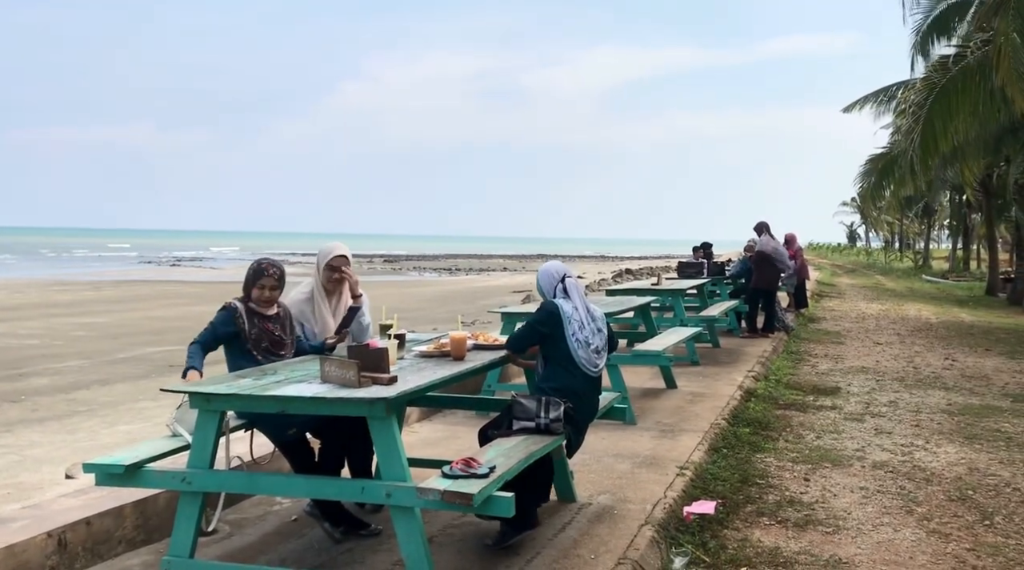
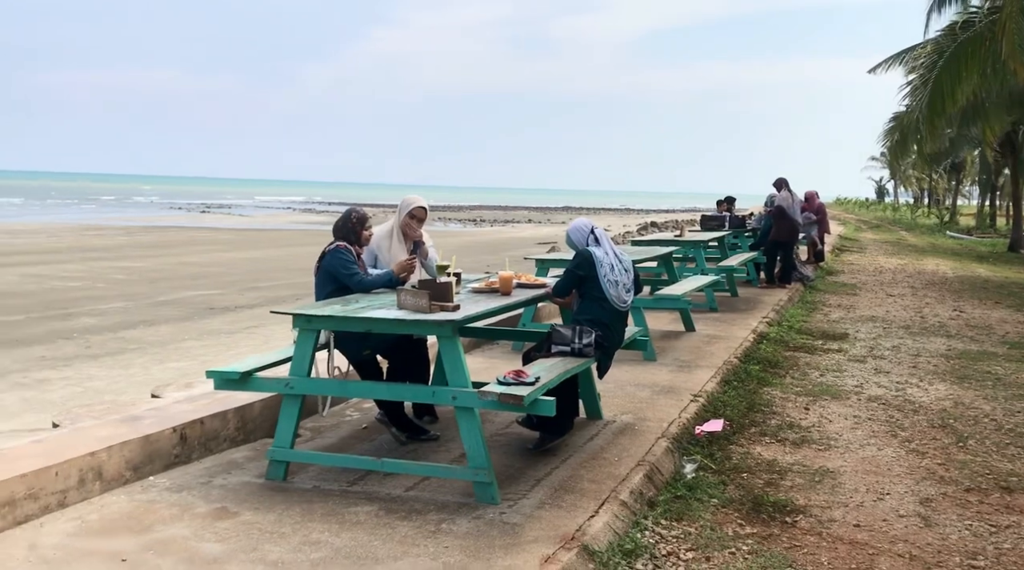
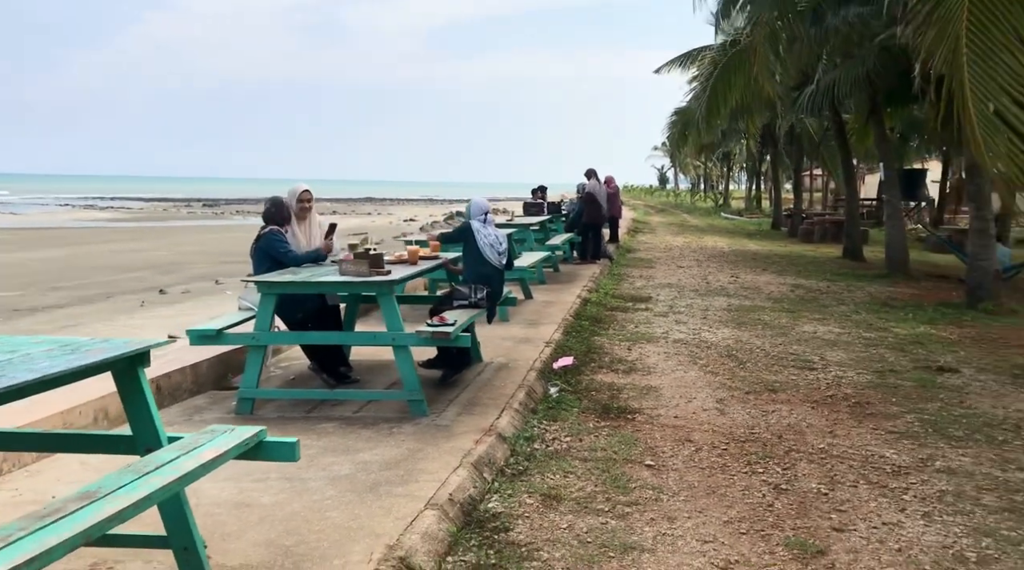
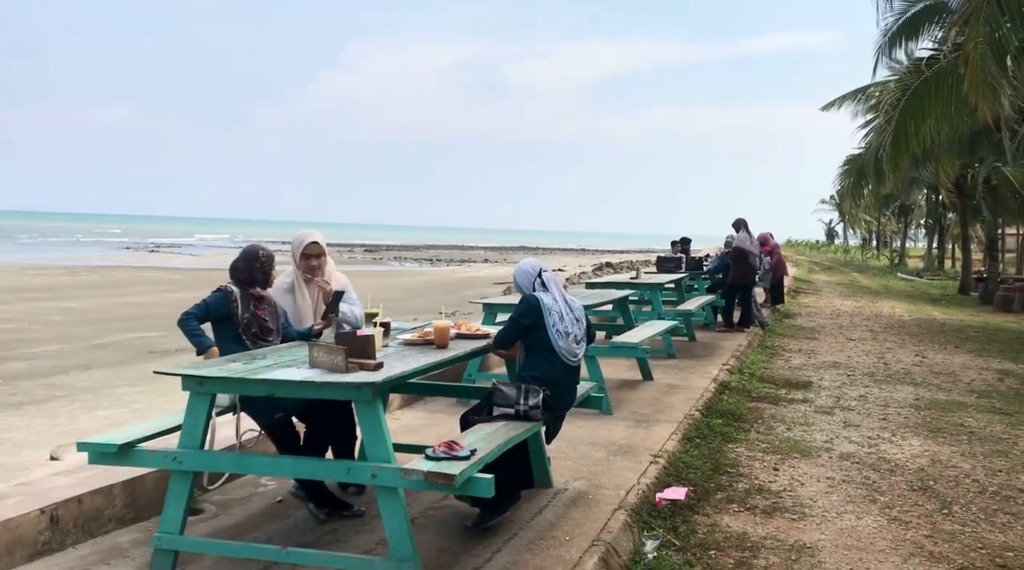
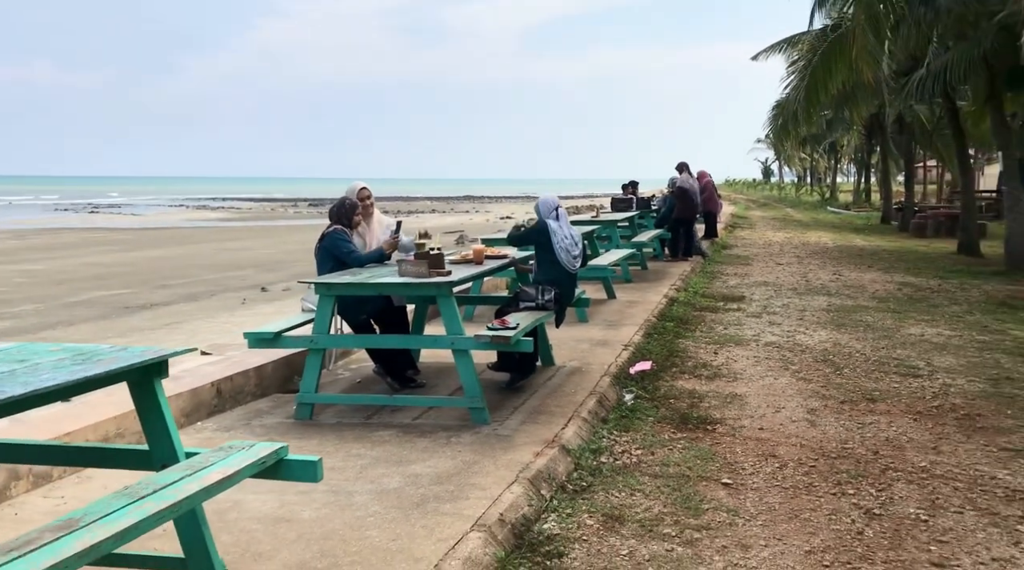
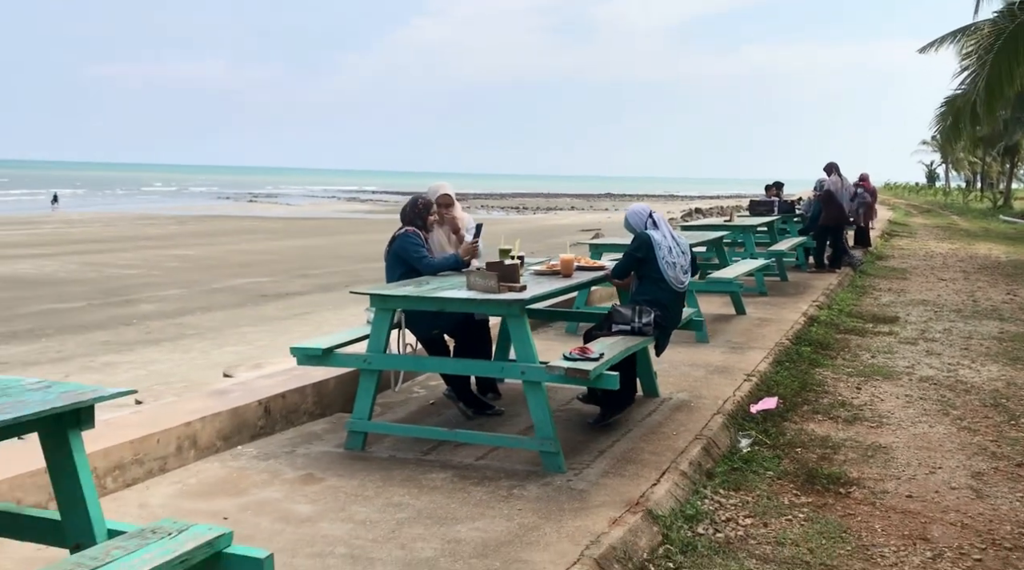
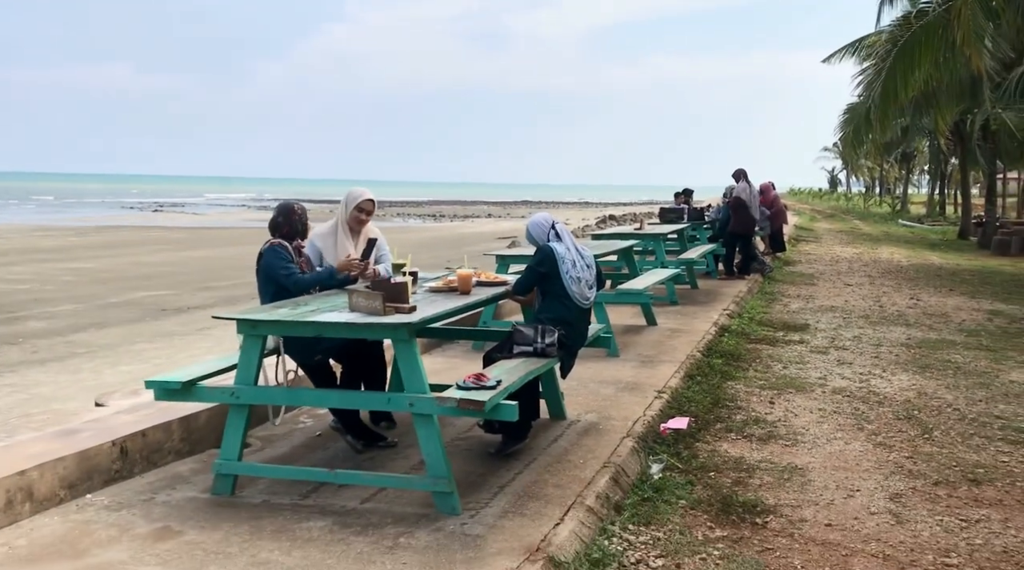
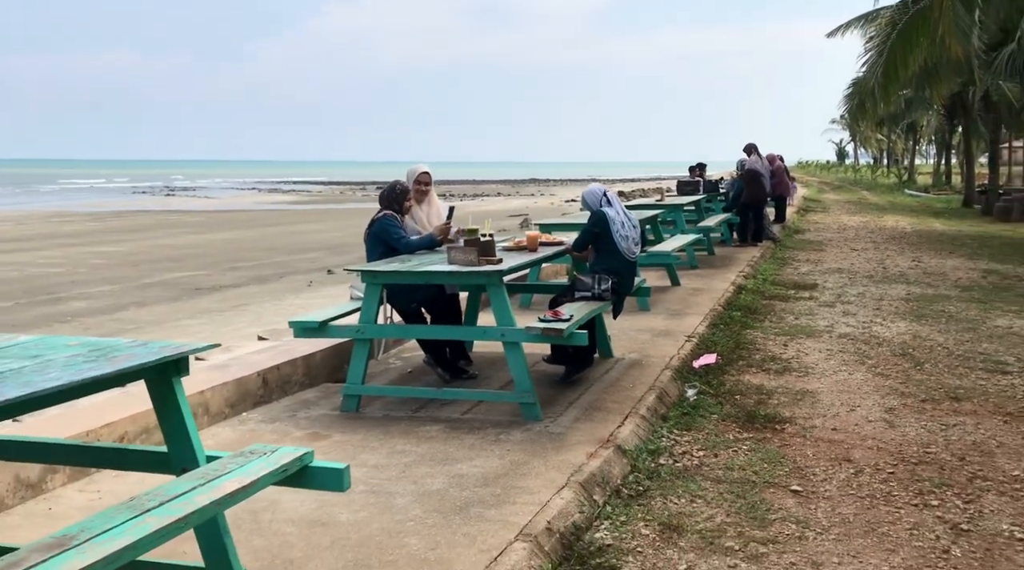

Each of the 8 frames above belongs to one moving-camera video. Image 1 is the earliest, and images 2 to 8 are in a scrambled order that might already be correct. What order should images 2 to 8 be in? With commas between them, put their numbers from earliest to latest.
4, 7, 2, 6, 8, 5, 3
